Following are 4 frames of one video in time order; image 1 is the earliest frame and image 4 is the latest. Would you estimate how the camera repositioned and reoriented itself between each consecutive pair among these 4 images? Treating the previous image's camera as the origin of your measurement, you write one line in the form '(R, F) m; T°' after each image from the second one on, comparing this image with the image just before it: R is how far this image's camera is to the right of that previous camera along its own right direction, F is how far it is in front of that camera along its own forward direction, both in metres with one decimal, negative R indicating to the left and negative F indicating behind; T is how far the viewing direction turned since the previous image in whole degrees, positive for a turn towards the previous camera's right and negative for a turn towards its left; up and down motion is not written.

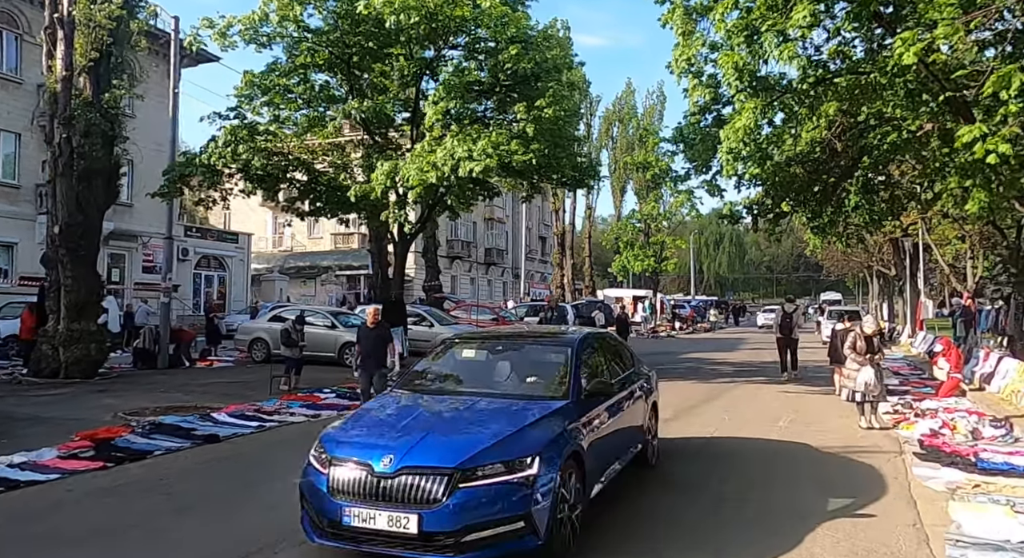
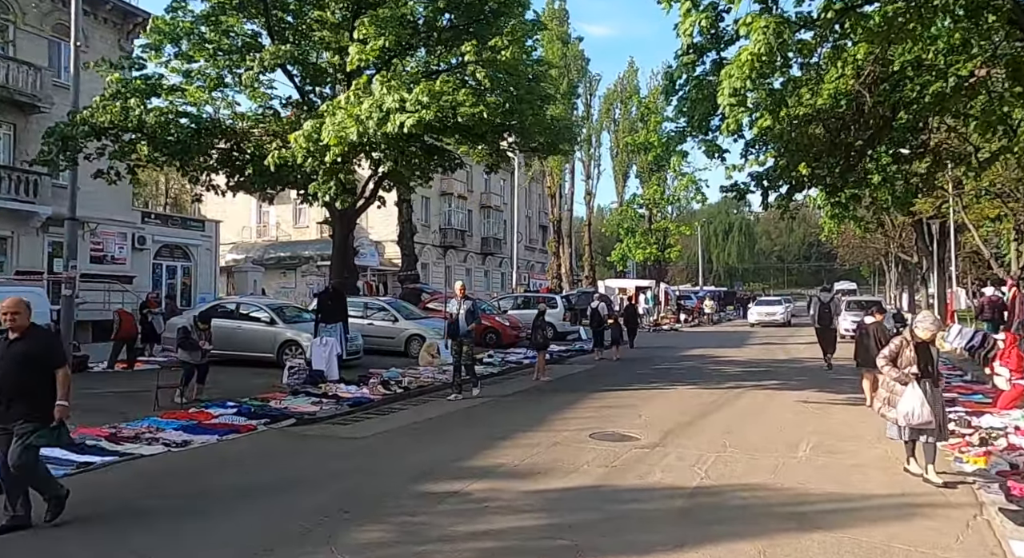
(+0.9, +3.2) m; -1°
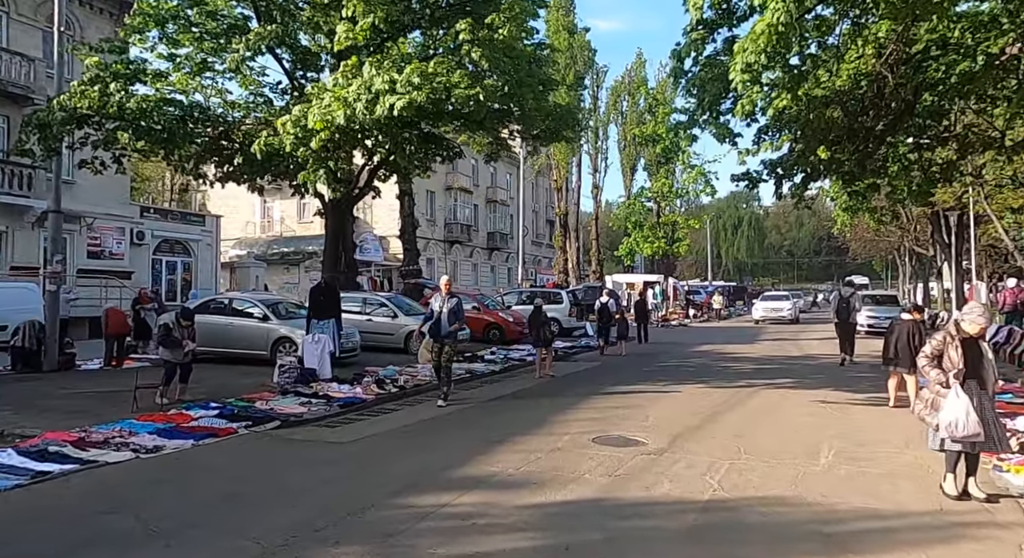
(+0.1, +0.8) m; -1°
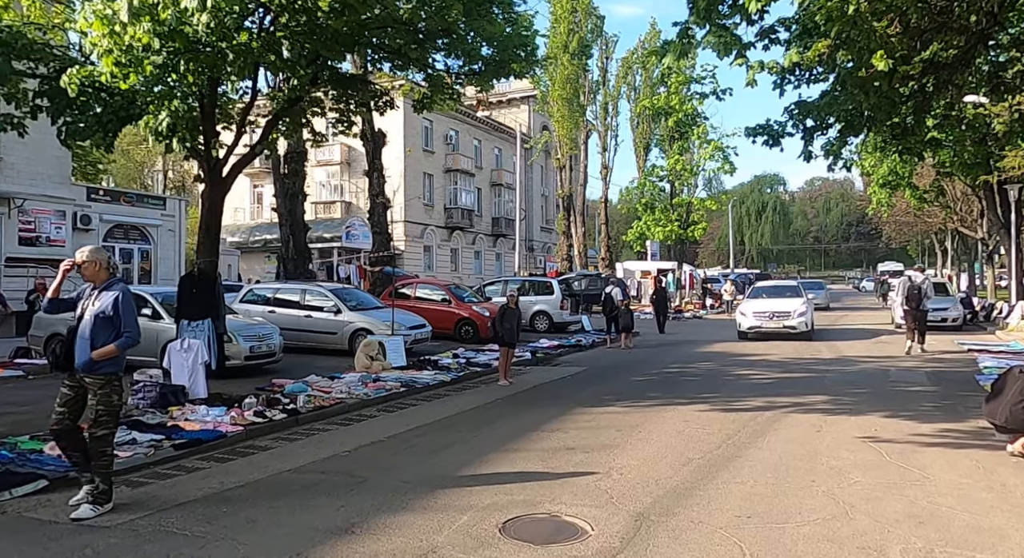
(+1.2, +4.0) m; -2°
